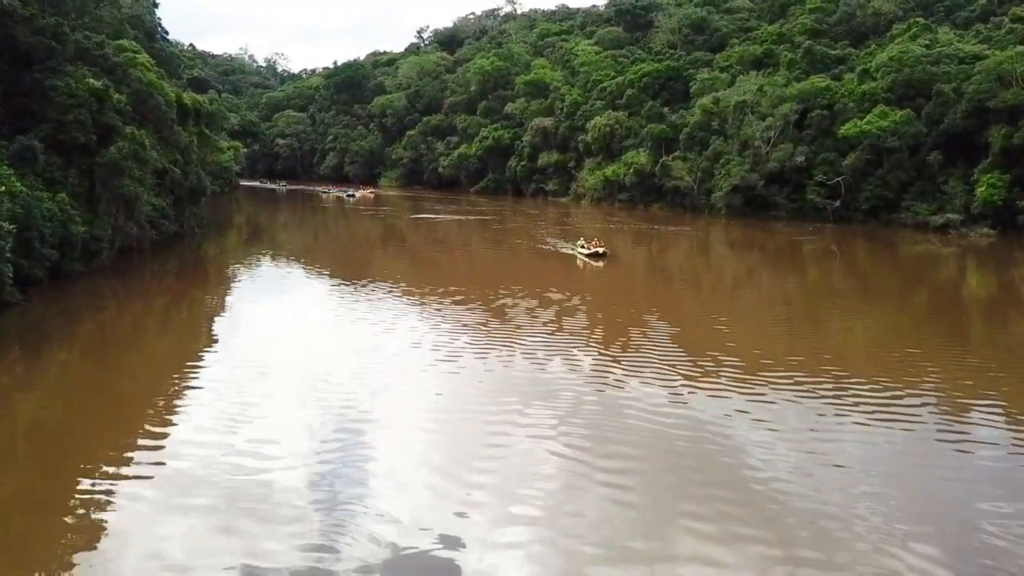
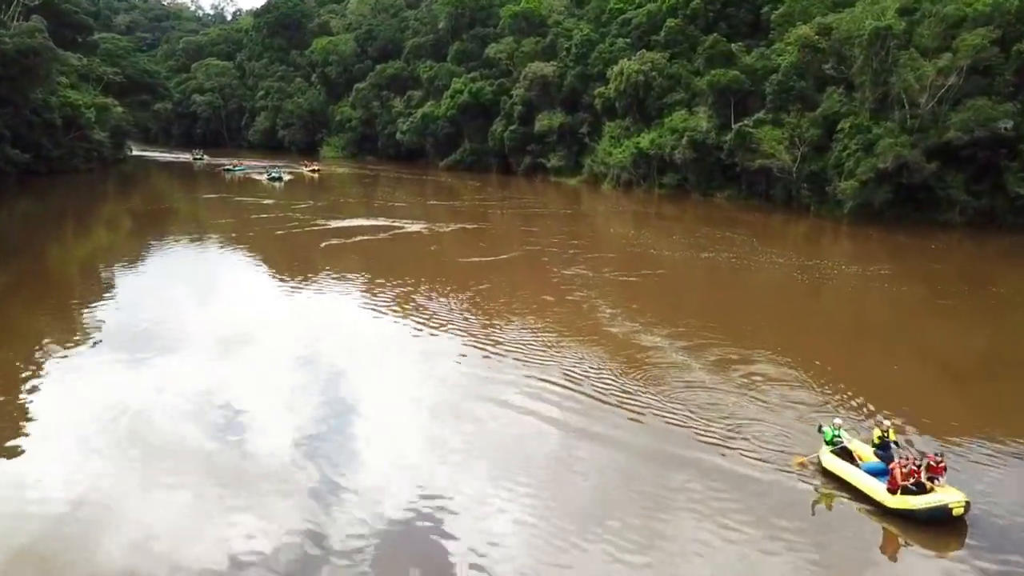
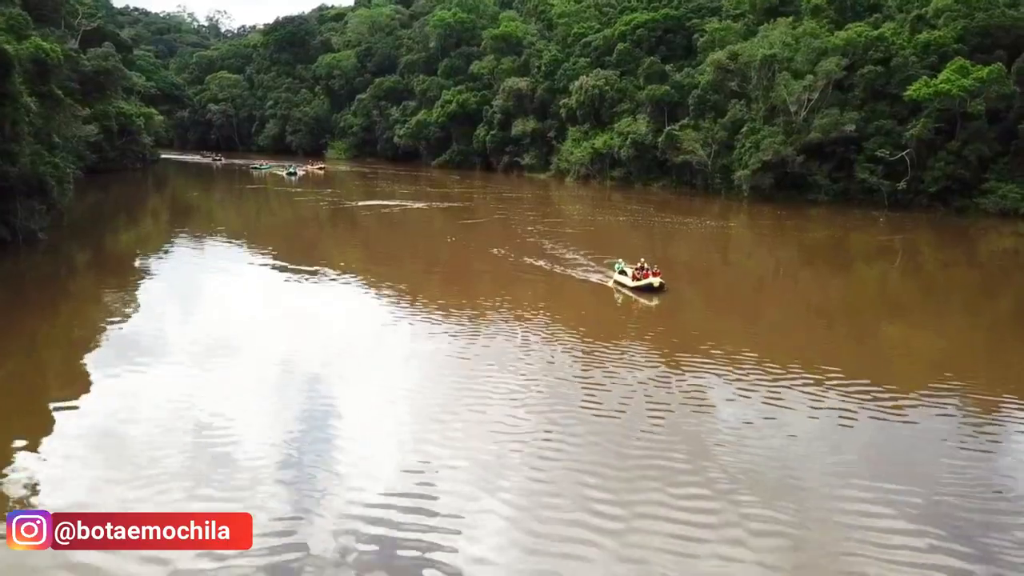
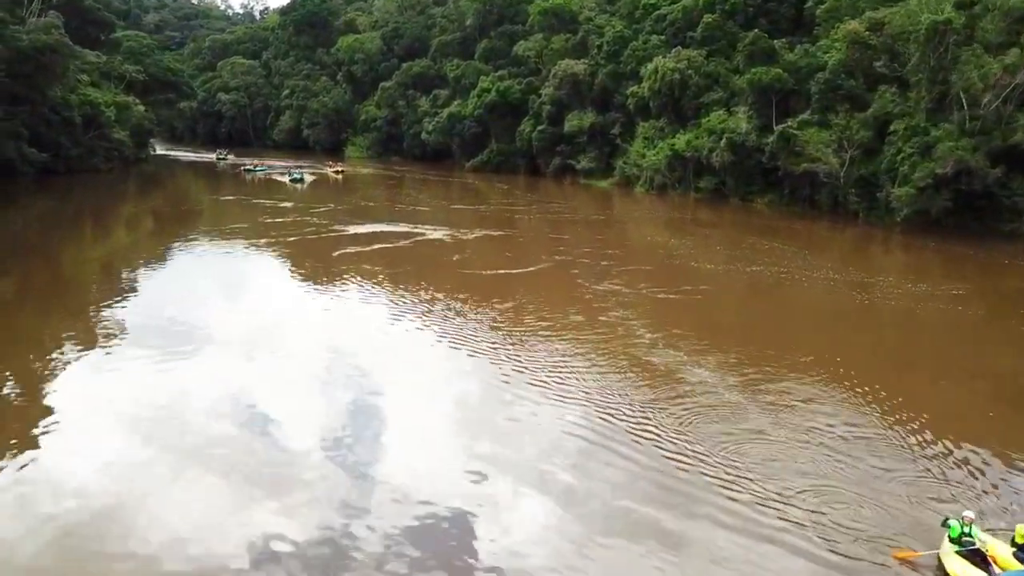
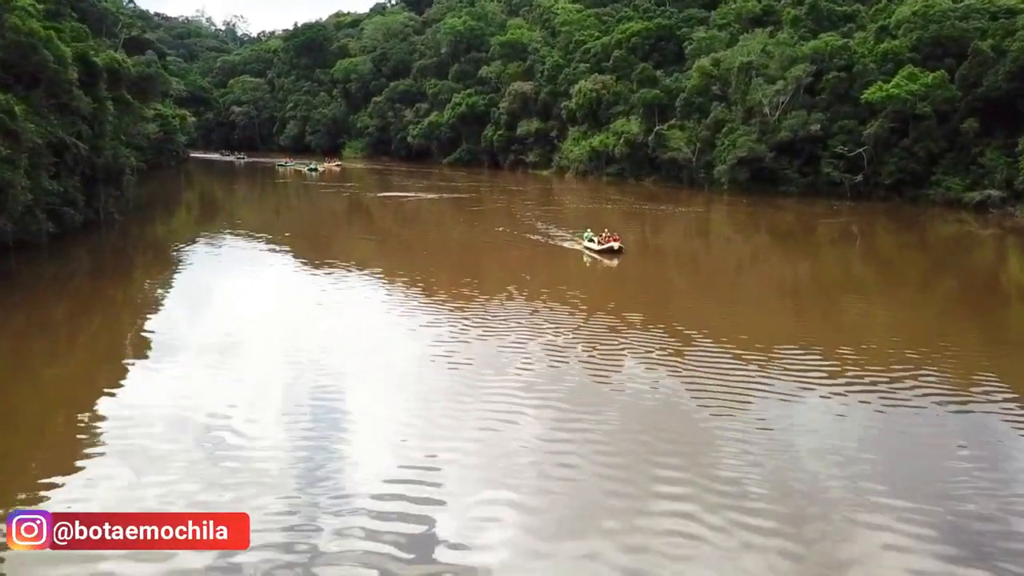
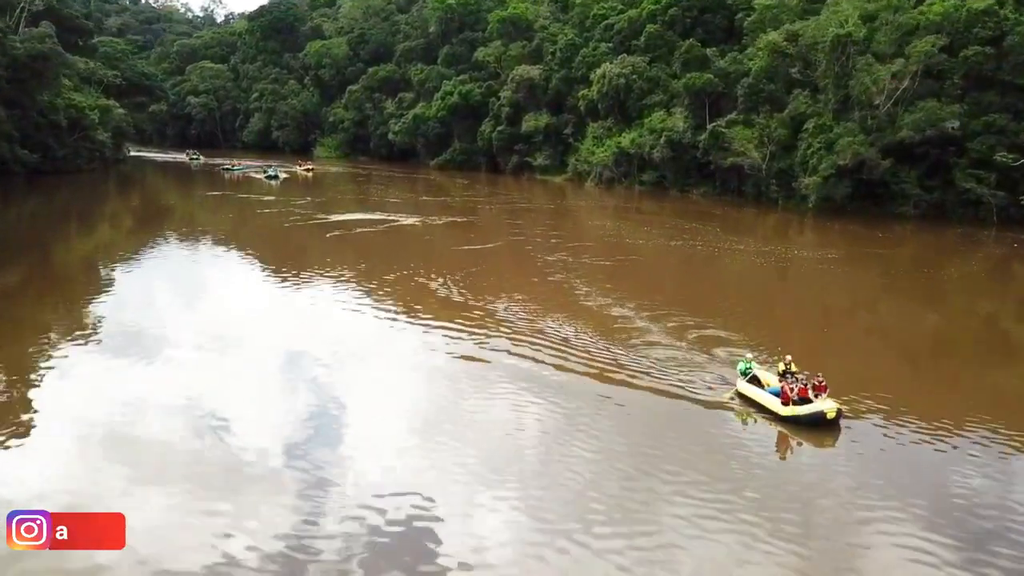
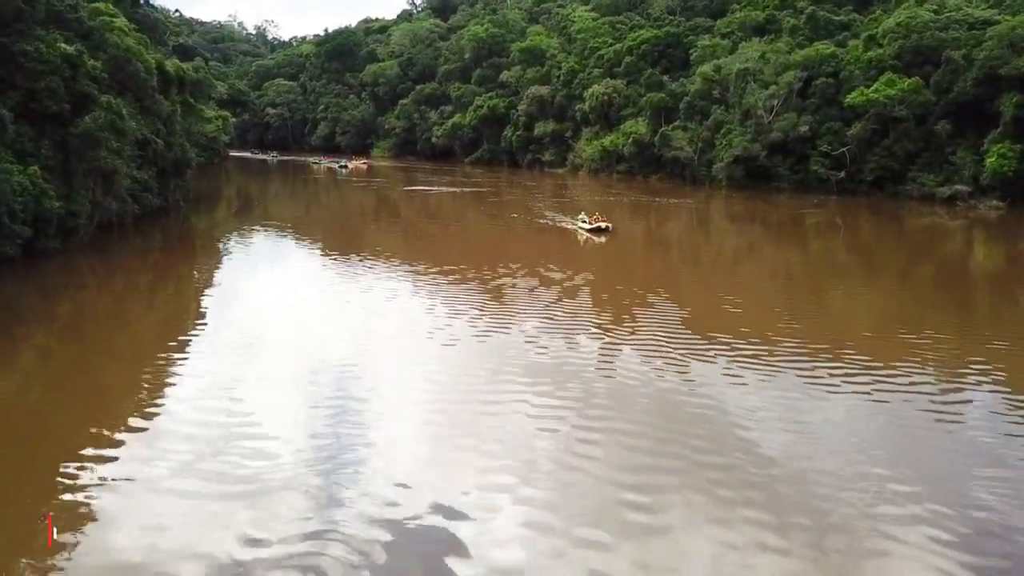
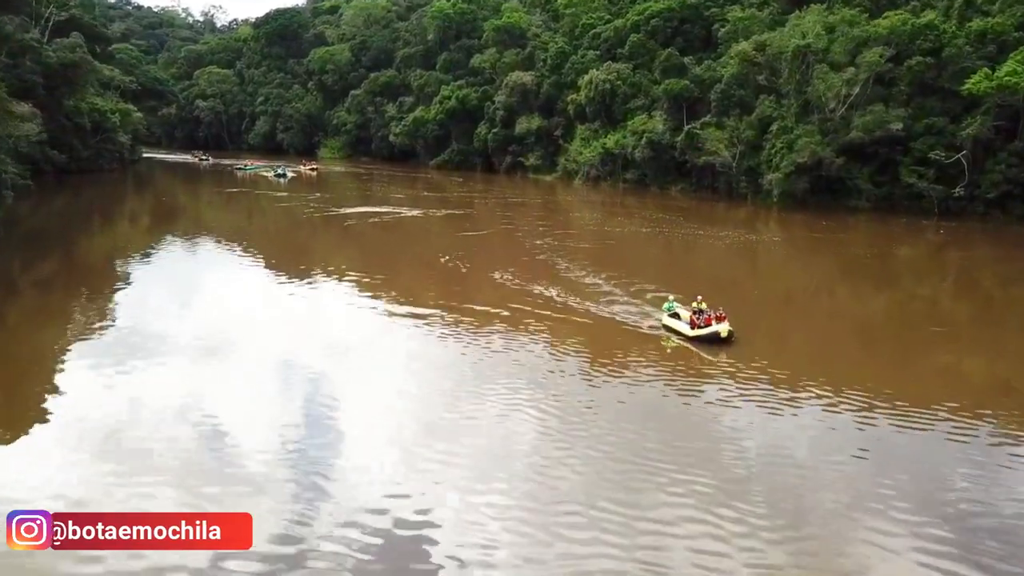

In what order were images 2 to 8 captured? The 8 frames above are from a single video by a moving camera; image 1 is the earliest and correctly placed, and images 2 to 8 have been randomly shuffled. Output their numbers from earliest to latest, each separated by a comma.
7, 5, 3, 8, 6, 2, 4
